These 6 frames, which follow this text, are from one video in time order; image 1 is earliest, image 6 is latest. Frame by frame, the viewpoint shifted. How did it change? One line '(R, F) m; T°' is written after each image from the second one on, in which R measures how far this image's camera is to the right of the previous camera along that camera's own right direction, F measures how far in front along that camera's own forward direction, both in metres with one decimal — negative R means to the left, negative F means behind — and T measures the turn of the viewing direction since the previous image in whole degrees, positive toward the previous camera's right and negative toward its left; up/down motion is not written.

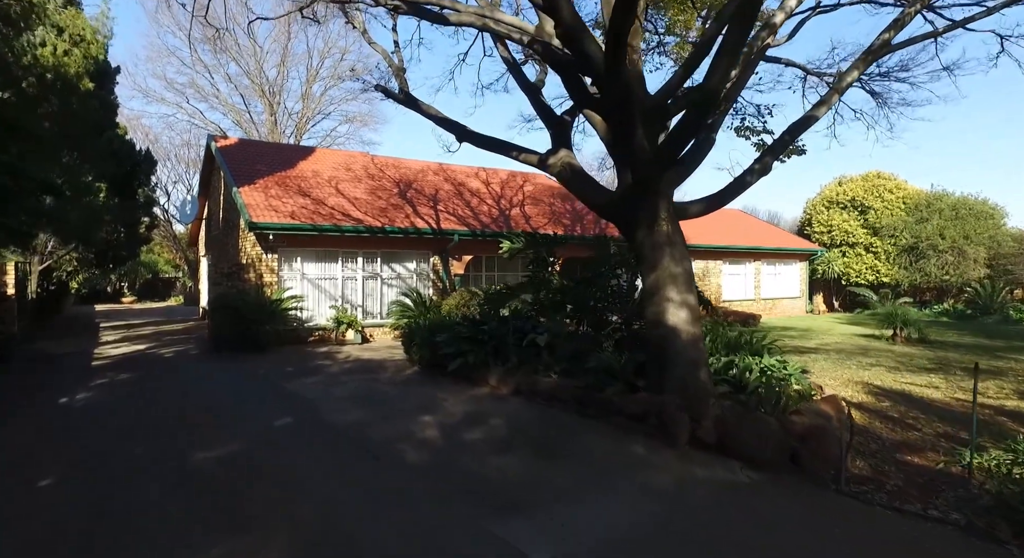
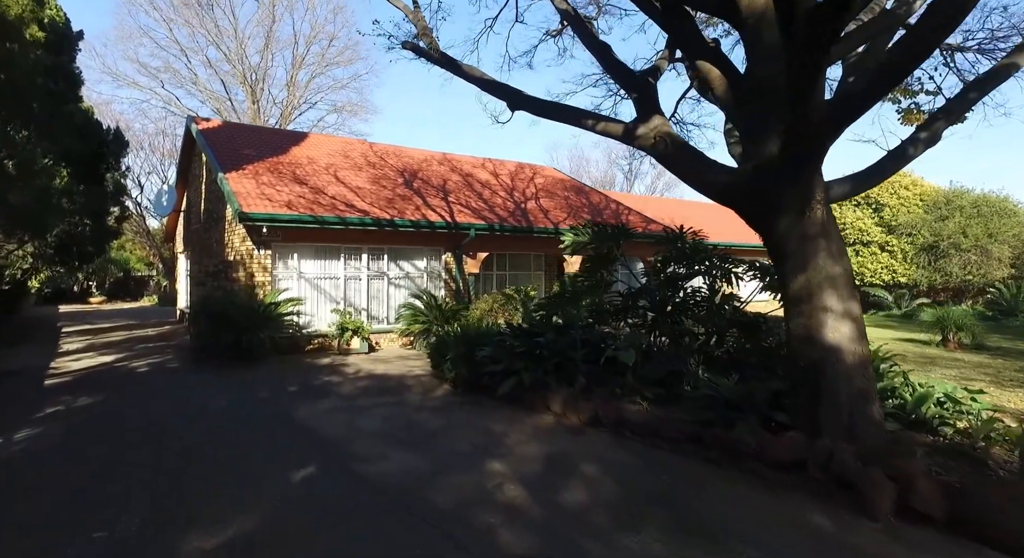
(-1.1, +1.8) m; +2°
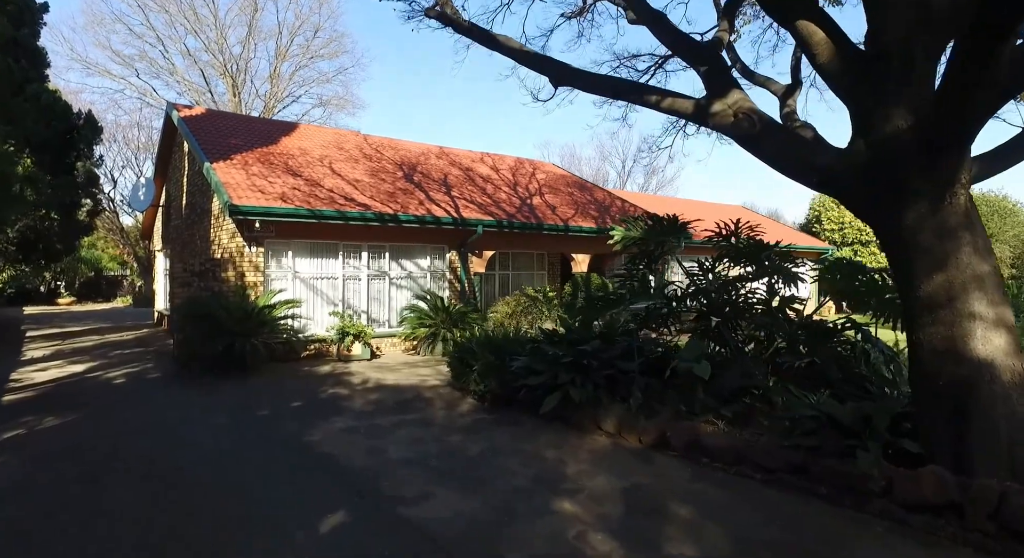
(-0.7, +1.0) m; +2°
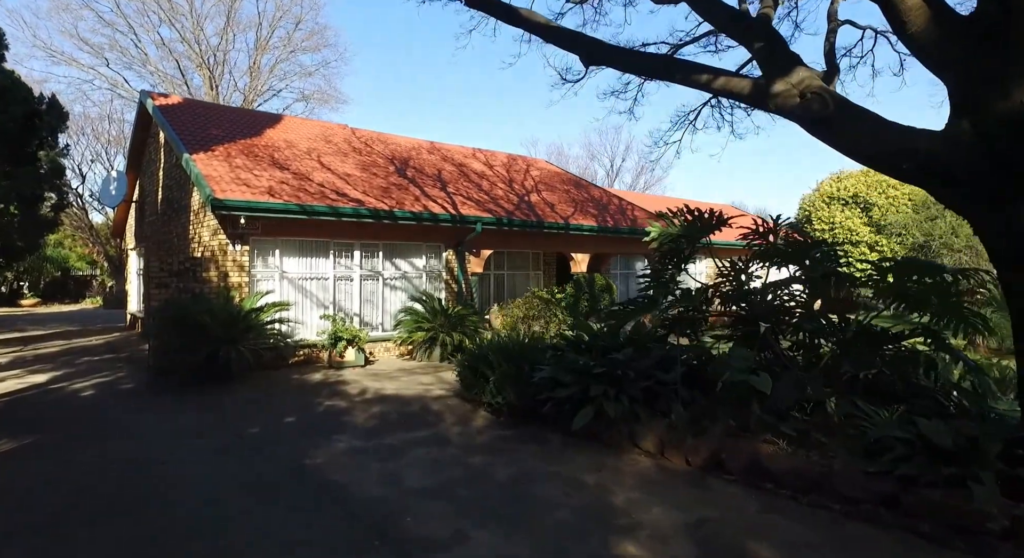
(-0.5, +0.7) m; +2°
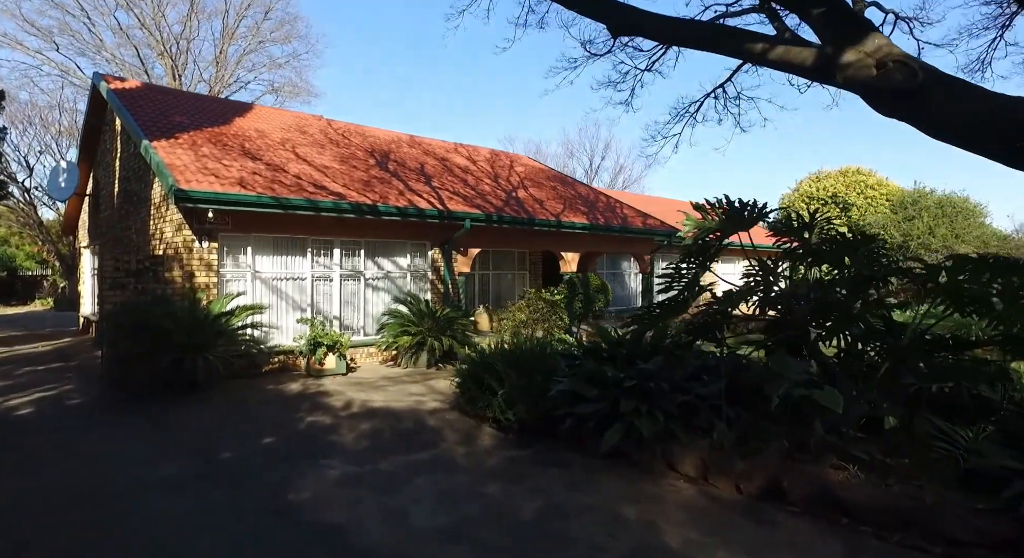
(-0.4, +0.8) m; +3°
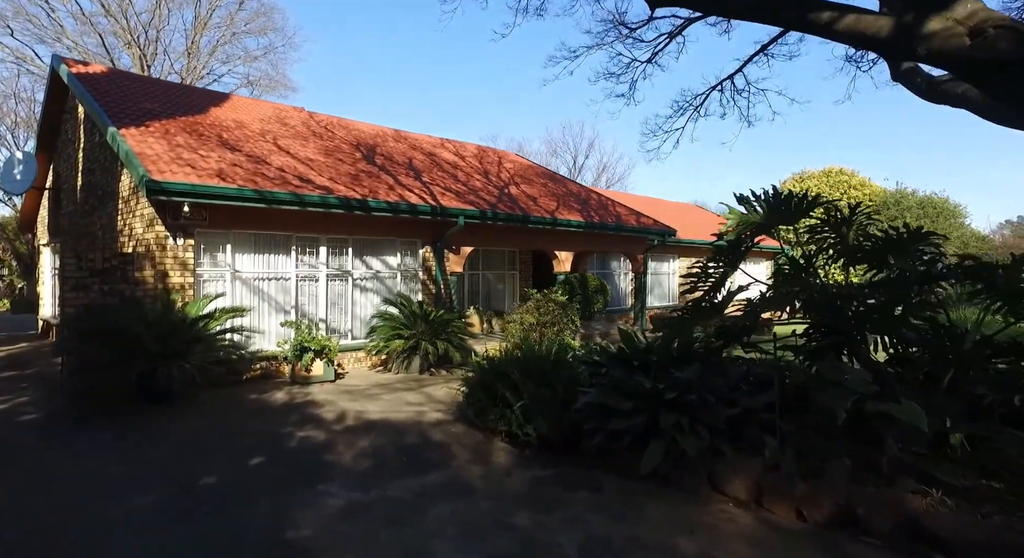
(-0.4, +0.6) m; +2°
